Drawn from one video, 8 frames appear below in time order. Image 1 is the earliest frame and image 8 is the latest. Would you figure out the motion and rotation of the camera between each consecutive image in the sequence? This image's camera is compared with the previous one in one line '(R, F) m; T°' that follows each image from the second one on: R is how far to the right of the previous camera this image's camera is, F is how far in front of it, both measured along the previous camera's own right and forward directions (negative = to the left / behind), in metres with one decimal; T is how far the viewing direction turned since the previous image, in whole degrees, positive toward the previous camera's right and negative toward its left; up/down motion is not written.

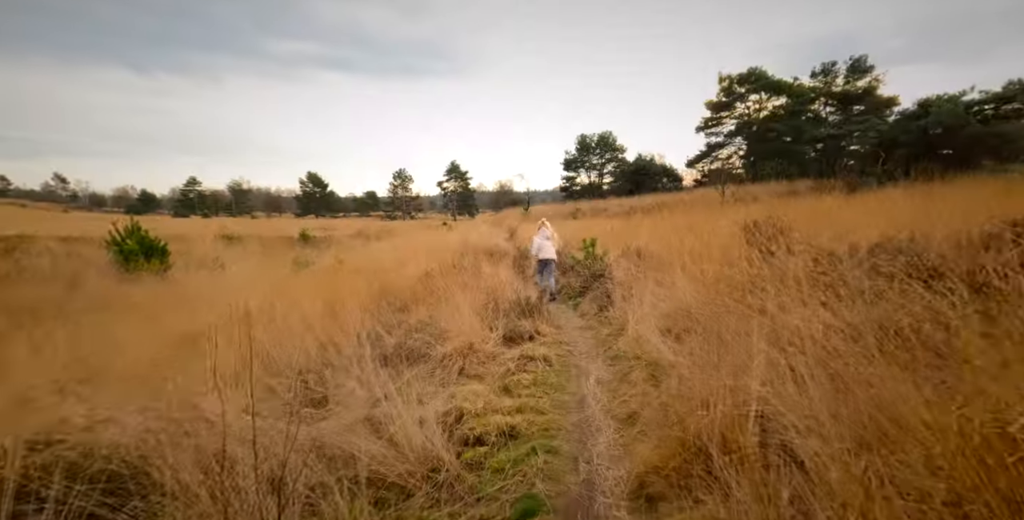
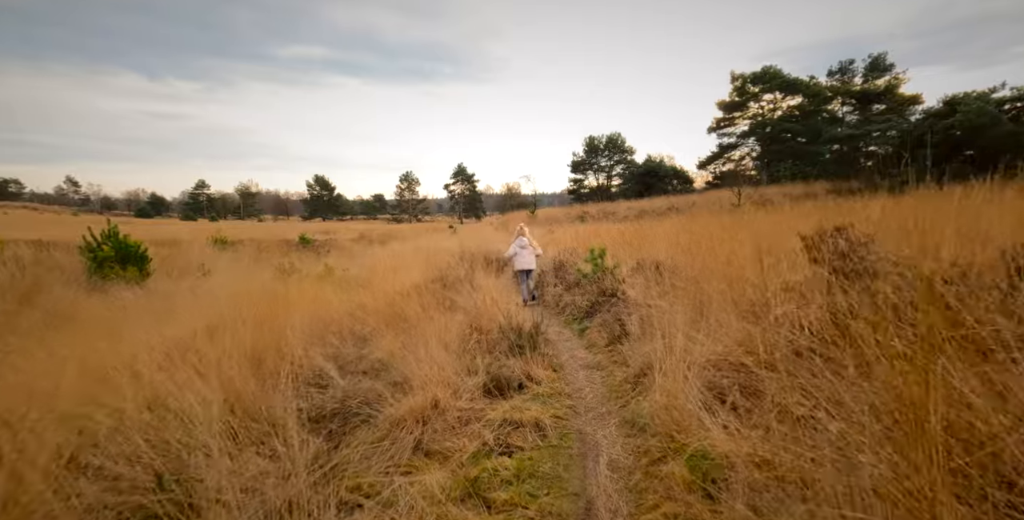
(+0.1, +0.8) m; -1°
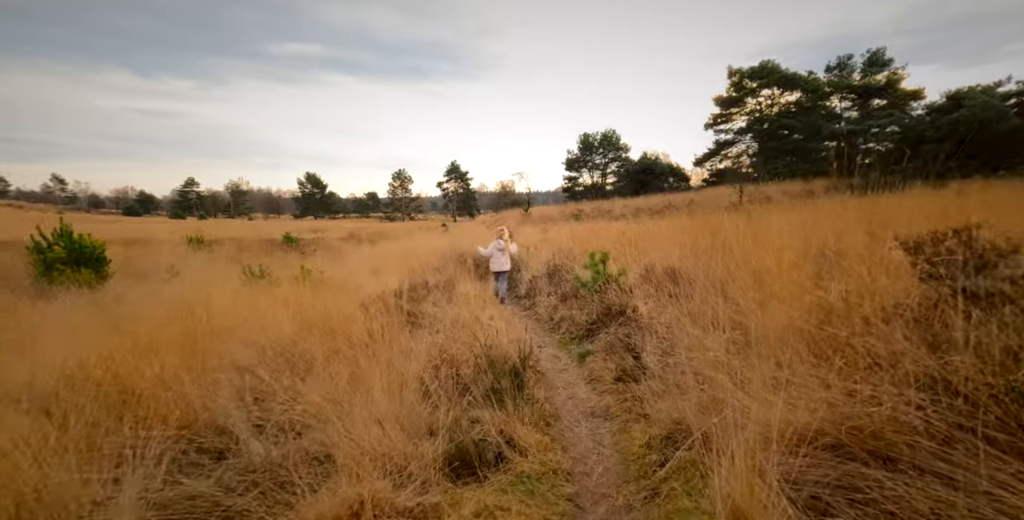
(+0.1, +0.7) m; +1°
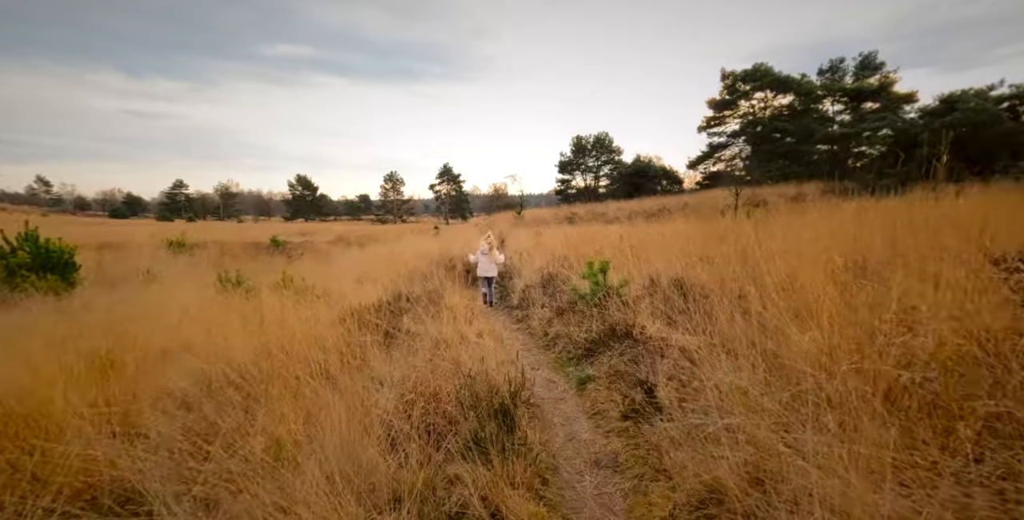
(0.0, +0.4) m; +1°
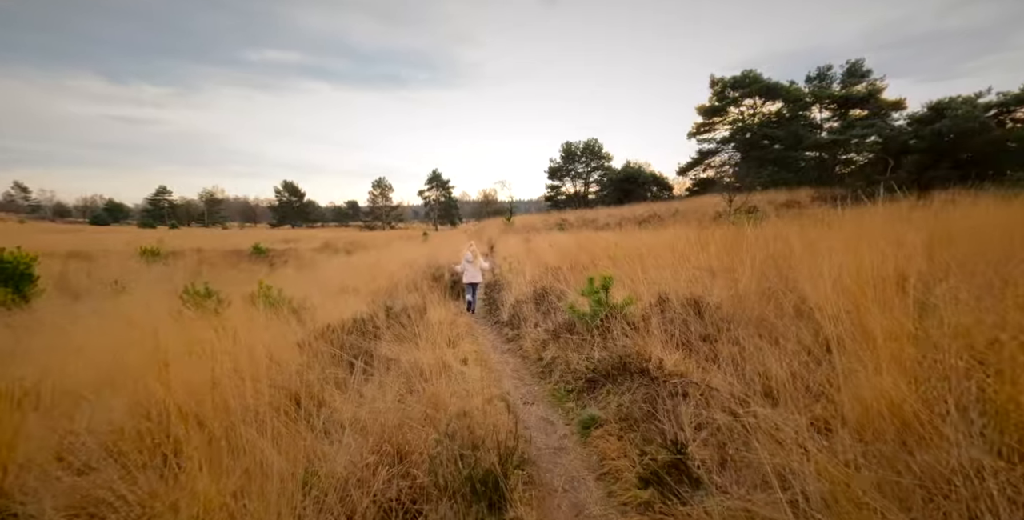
(0.0, +0.4) m; +1°
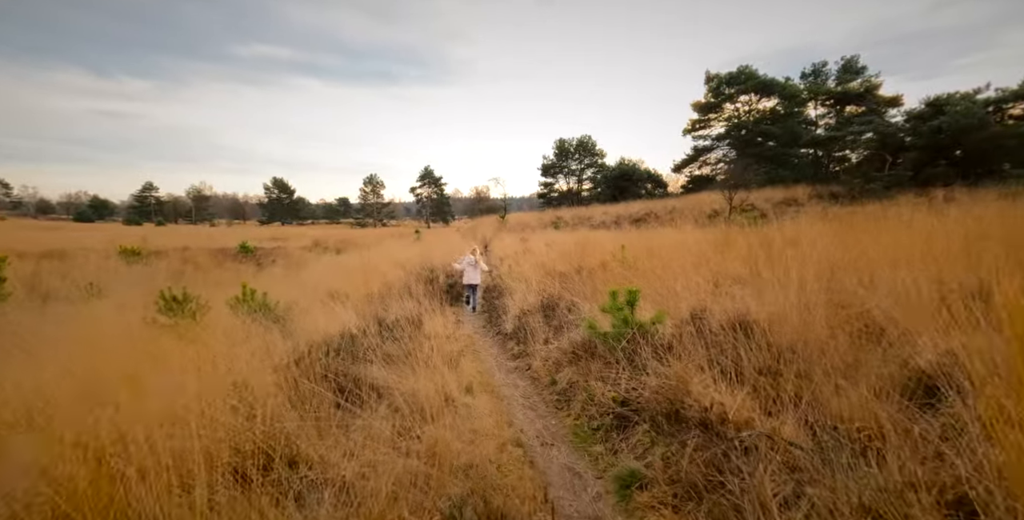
(-0.1, +0.4) m; +1°
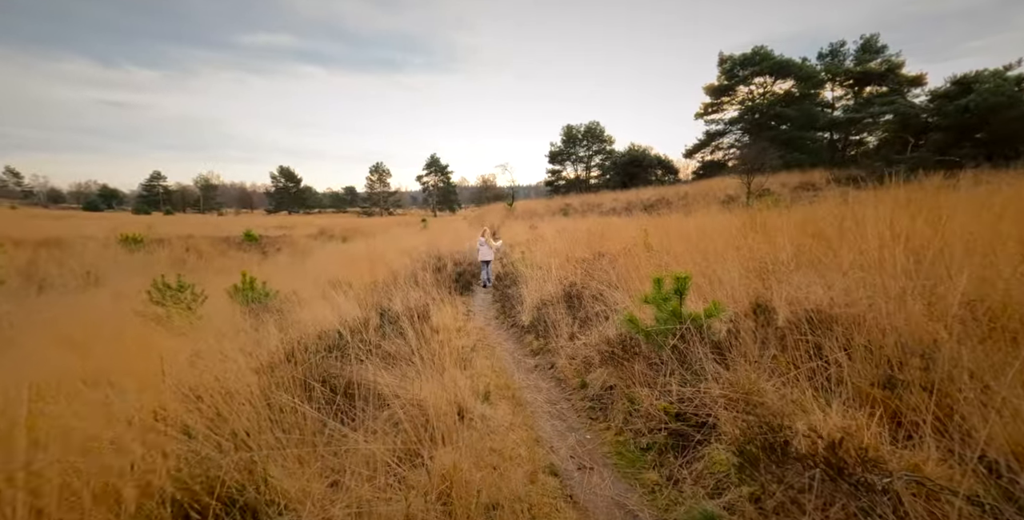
(-0.1, +0.4) m; -1°
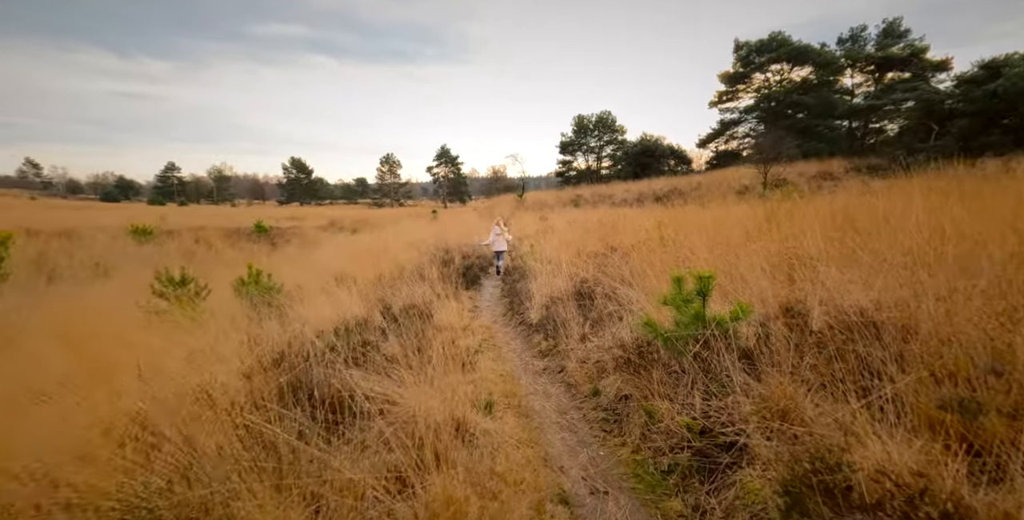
(0.0, +0.2) m; -1°
